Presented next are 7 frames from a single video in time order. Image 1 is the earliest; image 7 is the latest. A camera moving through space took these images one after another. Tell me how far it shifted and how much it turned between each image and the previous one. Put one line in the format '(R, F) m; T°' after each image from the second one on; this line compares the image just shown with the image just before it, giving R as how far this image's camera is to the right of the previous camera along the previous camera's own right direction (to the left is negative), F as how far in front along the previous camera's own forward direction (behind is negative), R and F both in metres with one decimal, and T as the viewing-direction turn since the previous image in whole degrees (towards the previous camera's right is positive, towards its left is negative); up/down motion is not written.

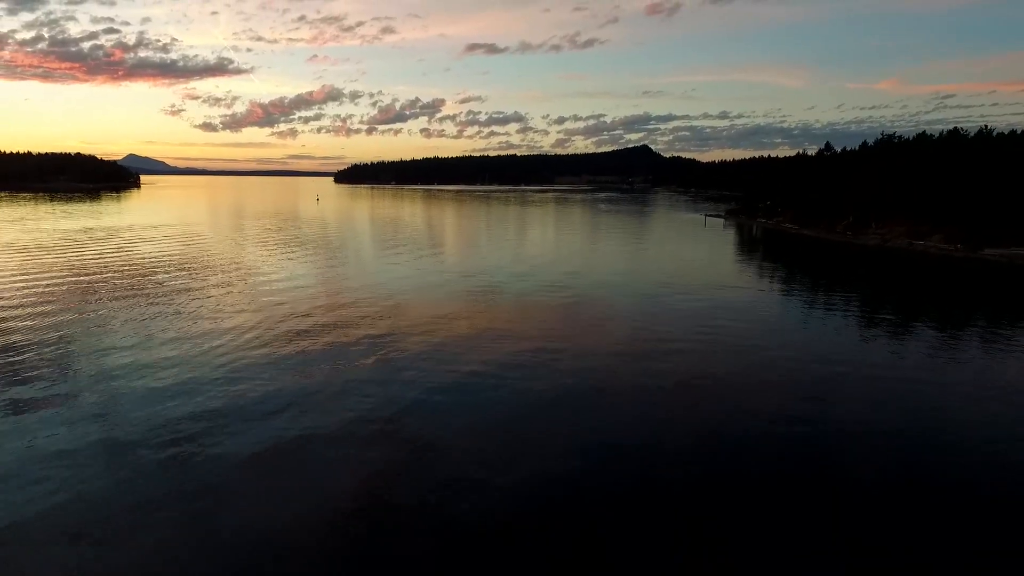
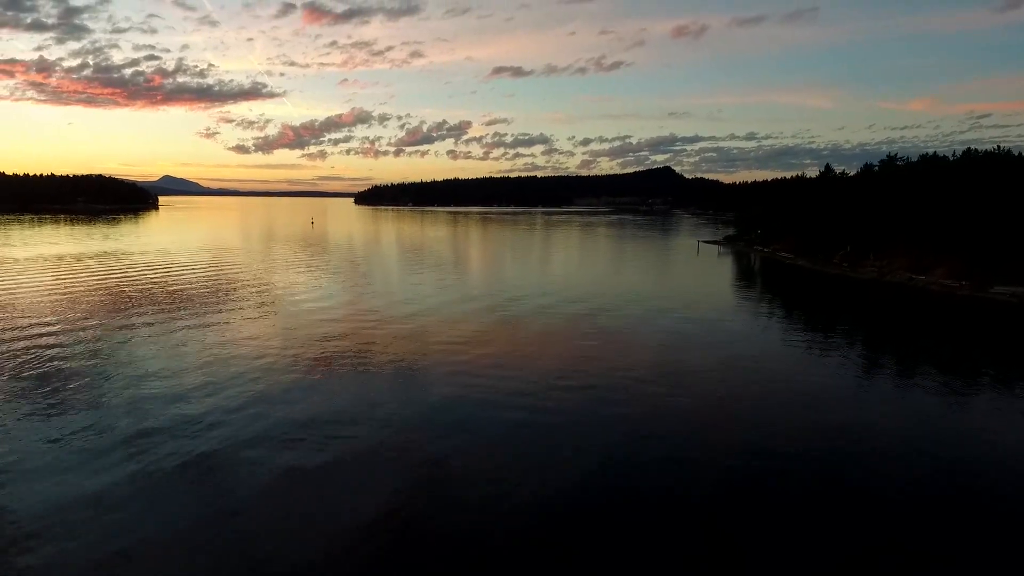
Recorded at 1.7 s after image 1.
(+0.4, -0.5) m; -2°
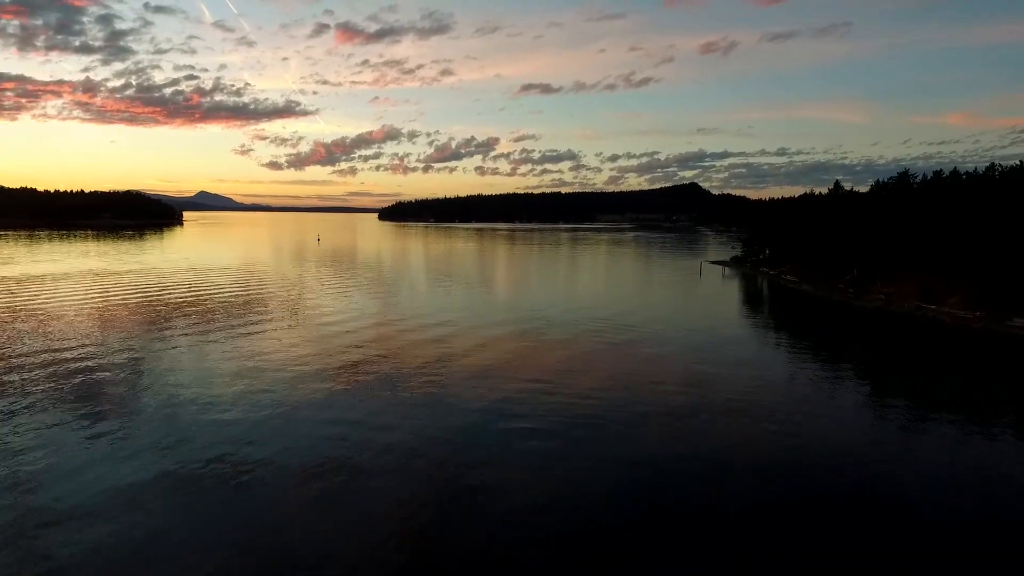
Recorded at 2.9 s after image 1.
(+0.3, -0.5) m; -2°
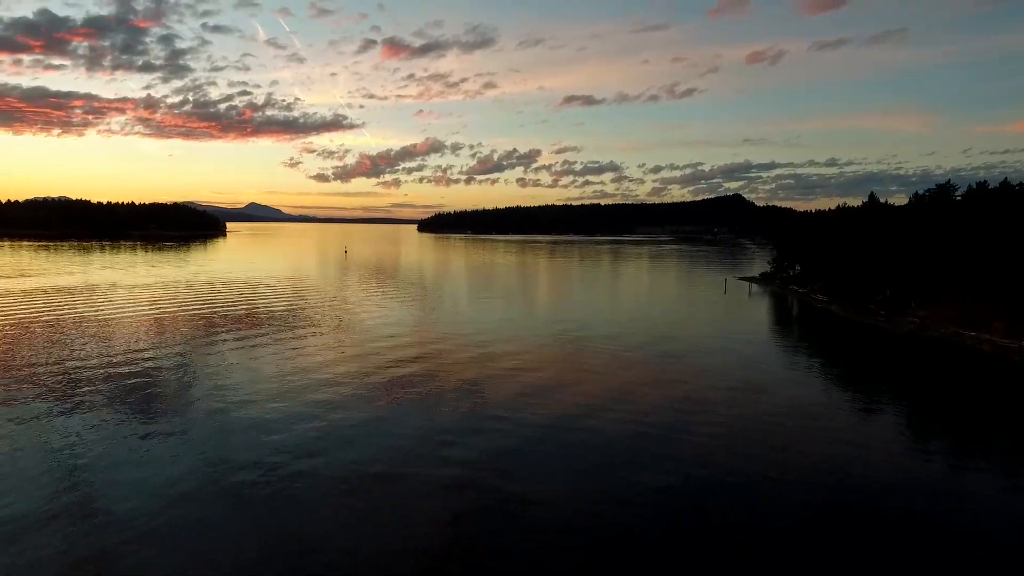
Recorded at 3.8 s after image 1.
(+0.3, -0.3) m; -4°
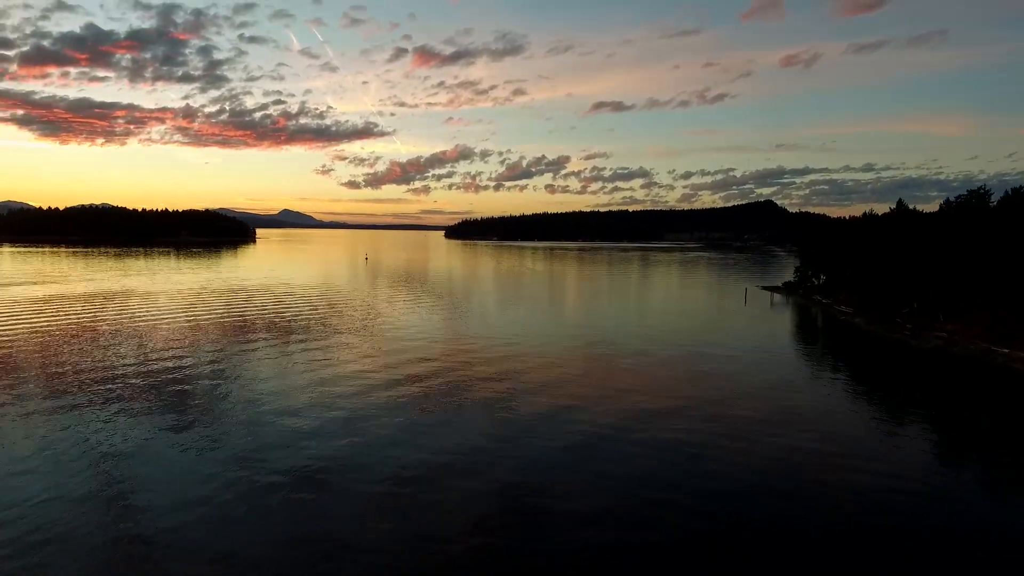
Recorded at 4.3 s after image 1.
(+0.2, -0.1) m; -3°
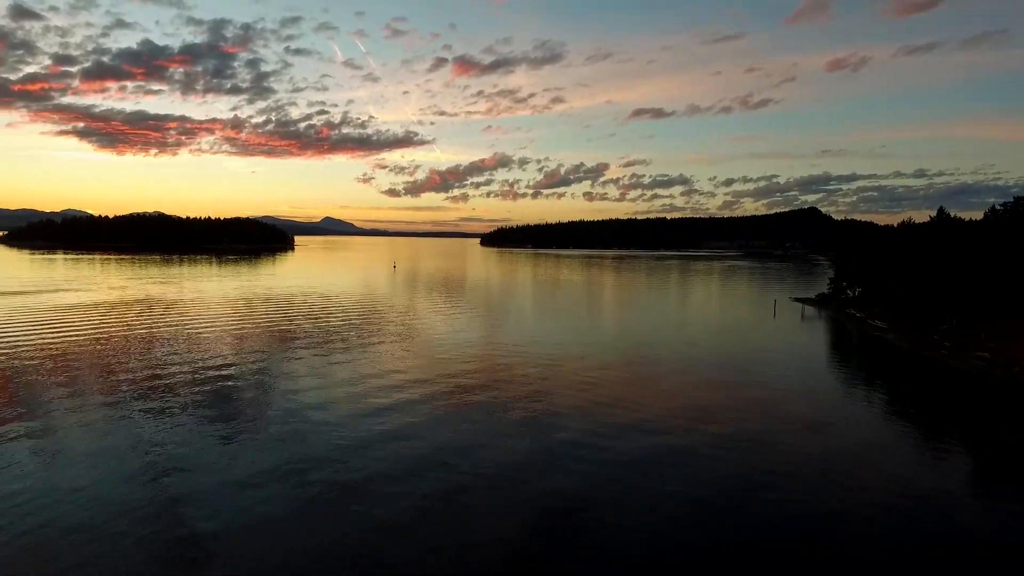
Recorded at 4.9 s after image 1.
(+0.2, -0.1) m; -3°
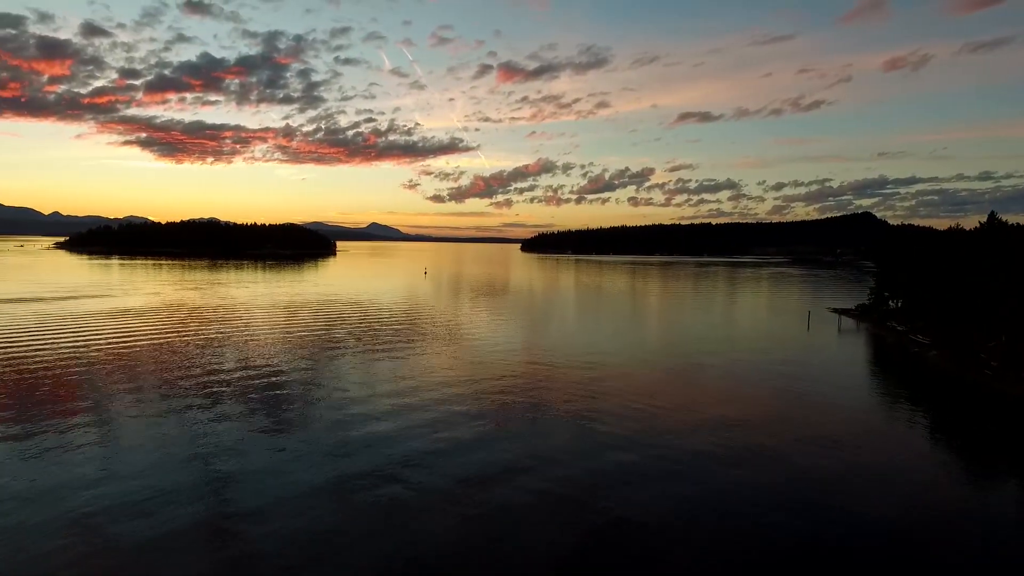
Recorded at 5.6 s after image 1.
(+0.3, -0.1) m; -4°
